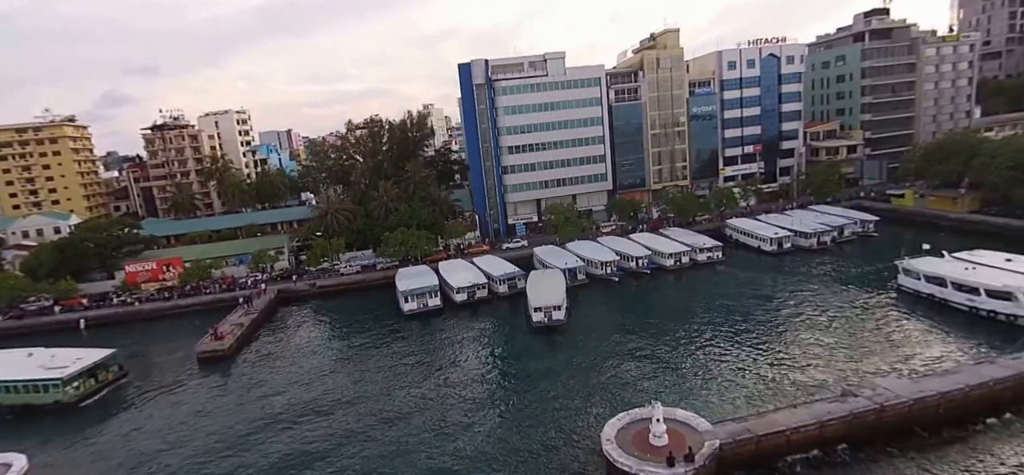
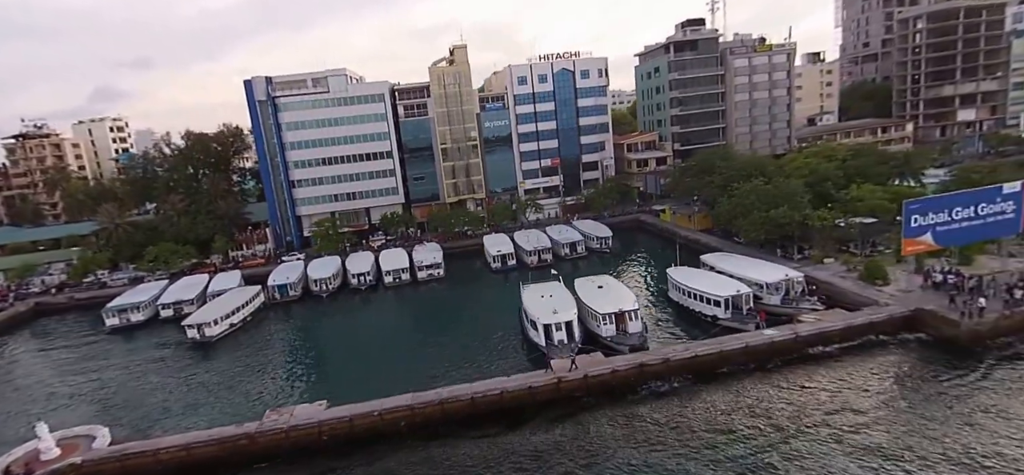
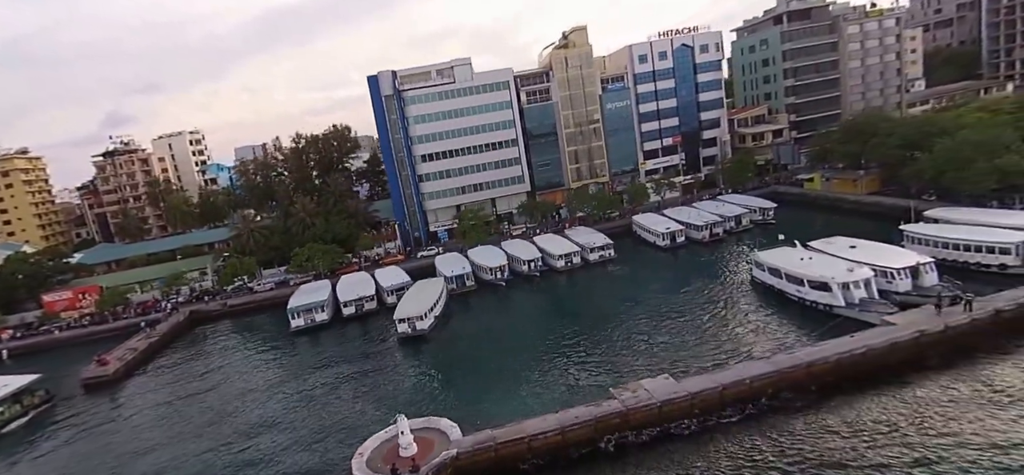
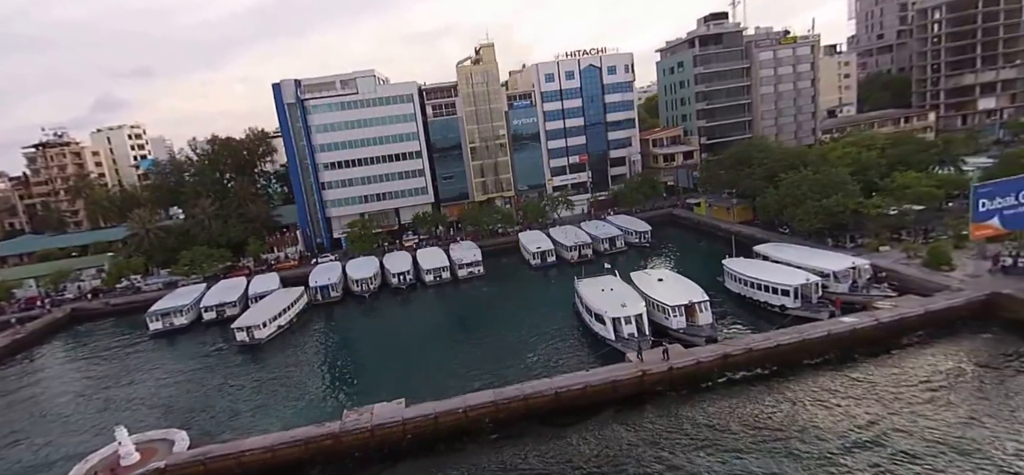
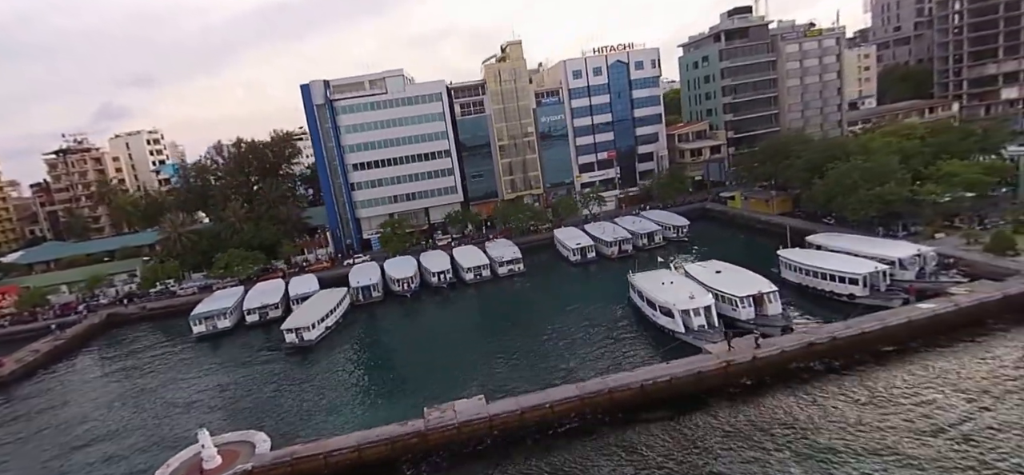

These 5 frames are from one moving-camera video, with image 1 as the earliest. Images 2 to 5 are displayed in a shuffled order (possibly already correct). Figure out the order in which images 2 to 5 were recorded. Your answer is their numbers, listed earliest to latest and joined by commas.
3, 5, 4, 2
